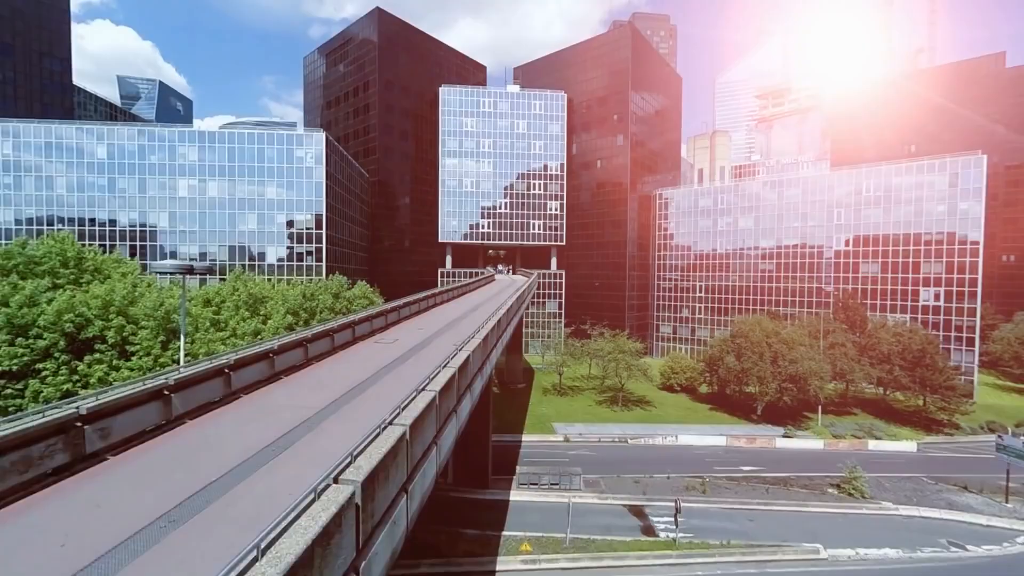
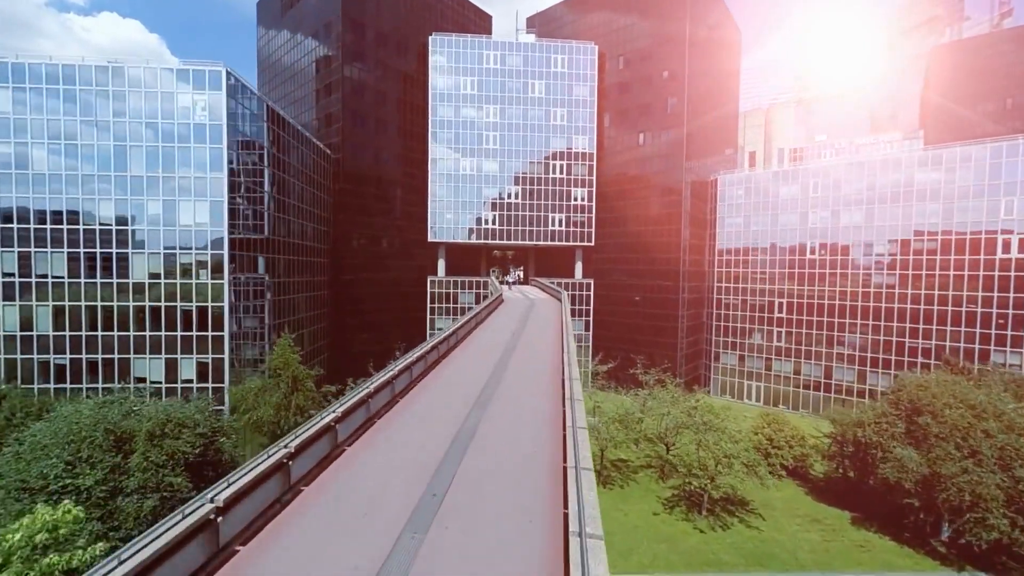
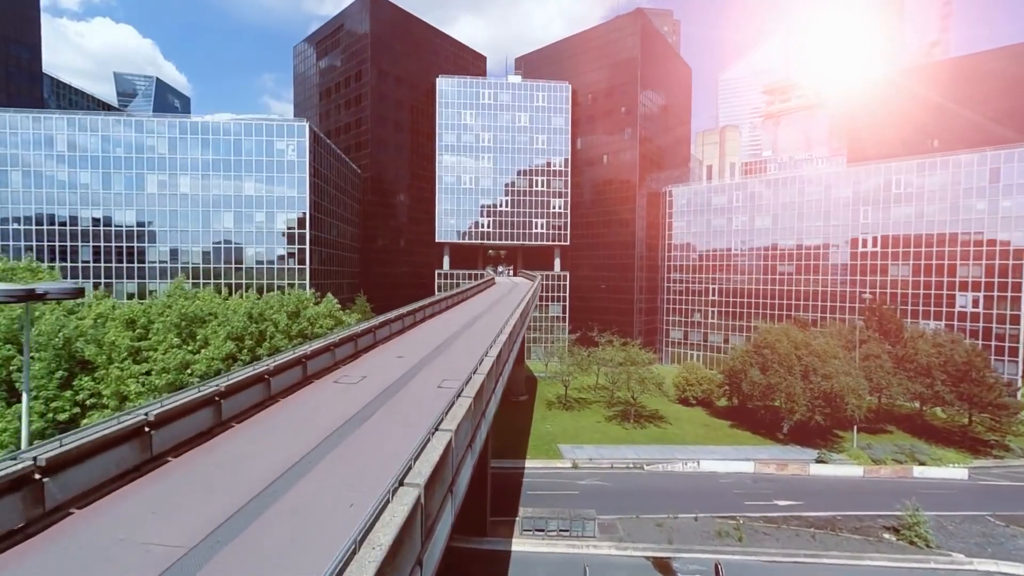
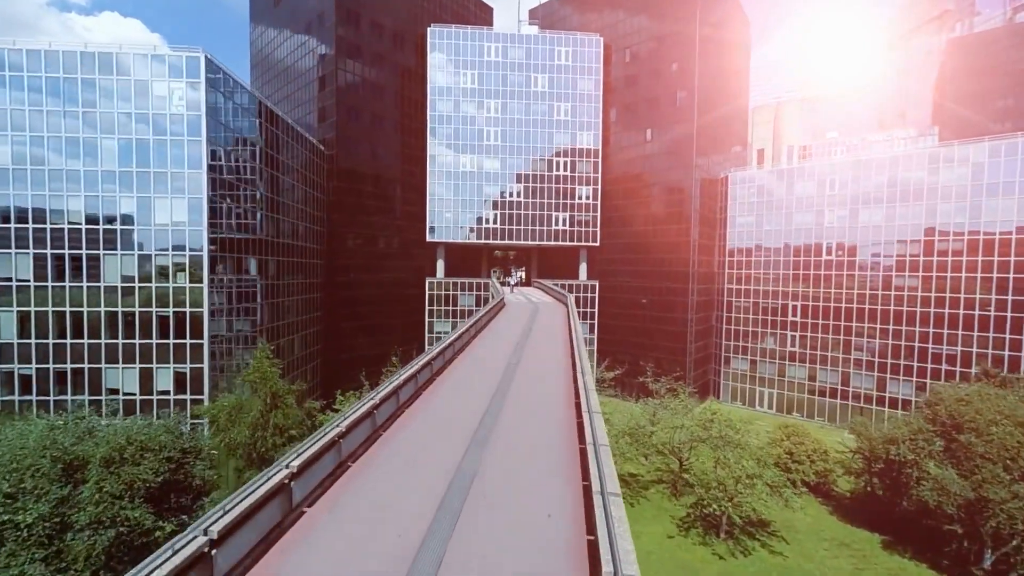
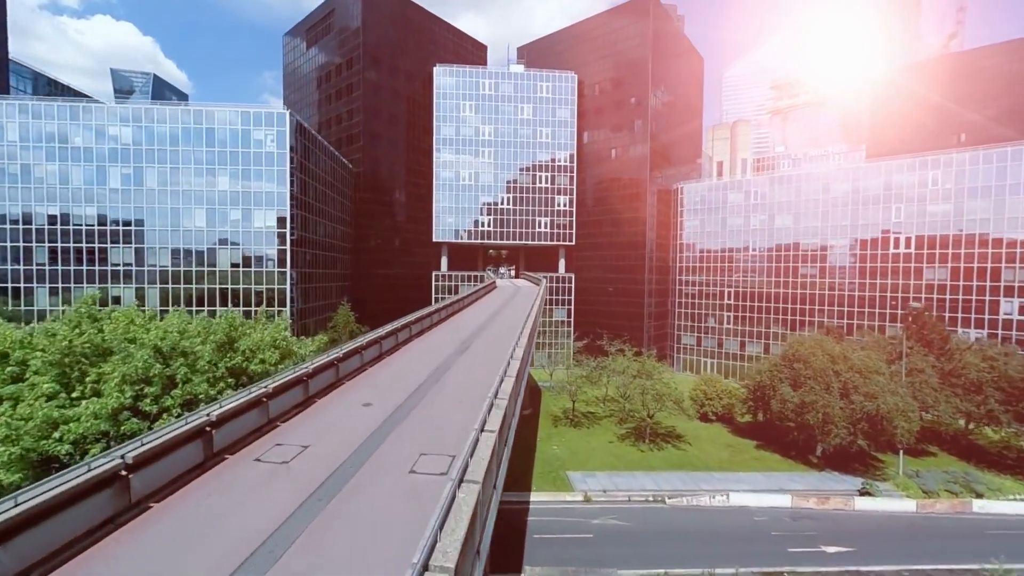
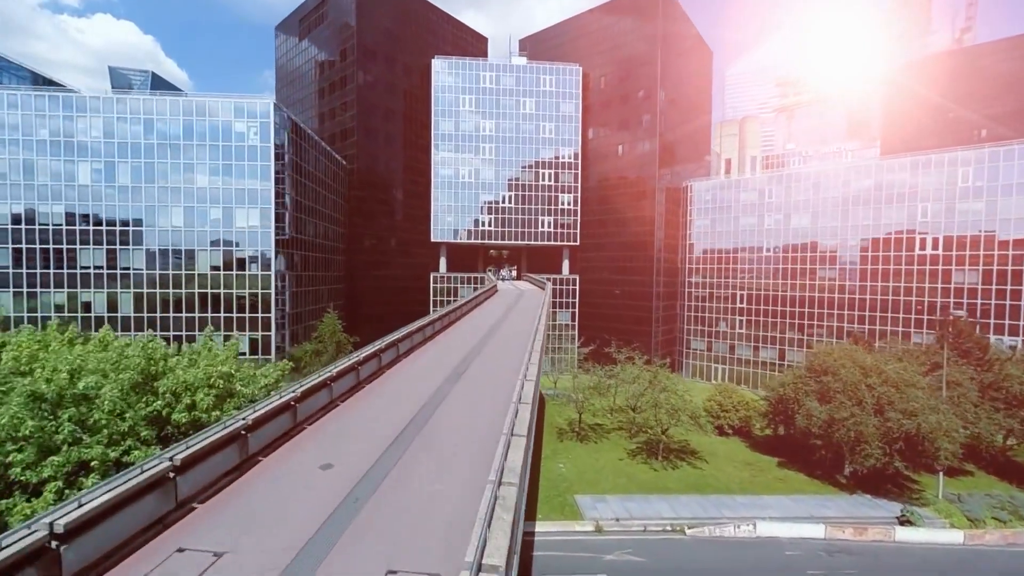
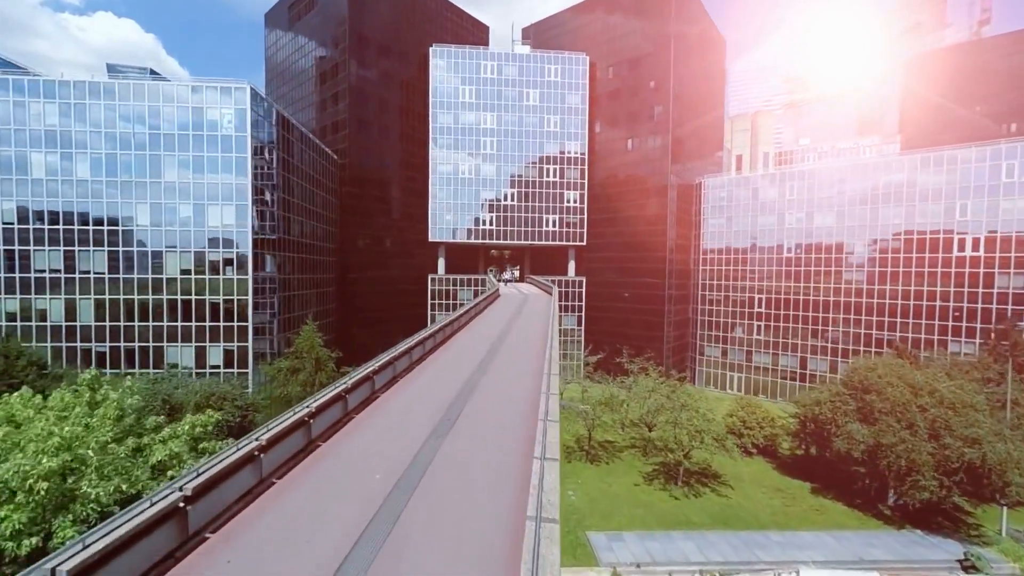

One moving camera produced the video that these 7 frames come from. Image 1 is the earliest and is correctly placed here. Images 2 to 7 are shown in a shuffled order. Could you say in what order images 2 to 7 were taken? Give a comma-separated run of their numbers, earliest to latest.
3, 5, 6, 7, 2, 4
